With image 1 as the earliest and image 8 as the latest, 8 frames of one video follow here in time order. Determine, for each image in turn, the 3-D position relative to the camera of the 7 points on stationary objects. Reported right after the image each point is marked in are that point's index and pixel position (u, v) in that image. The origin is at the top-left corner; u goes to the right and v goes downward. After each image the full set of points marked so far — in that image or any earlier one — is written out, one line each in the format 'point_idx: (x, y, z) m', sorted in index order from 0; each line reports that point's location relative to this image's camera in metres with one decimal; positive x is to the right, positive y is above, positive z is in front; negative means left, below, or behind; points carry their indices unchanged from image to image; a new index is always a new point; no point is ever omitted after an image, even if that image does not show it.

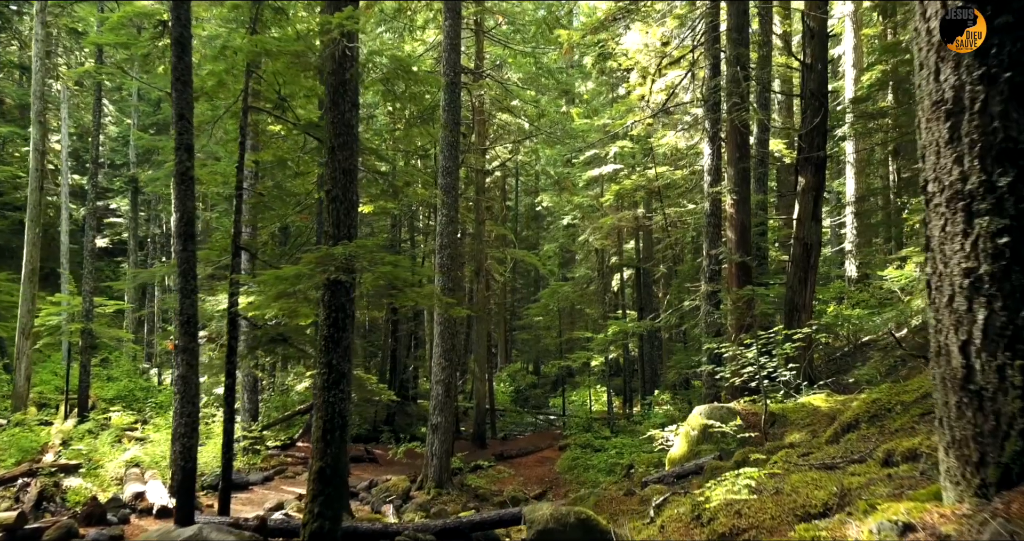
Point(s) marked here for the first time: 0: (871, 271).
0: (+8.0, 0.0, +16.0) m
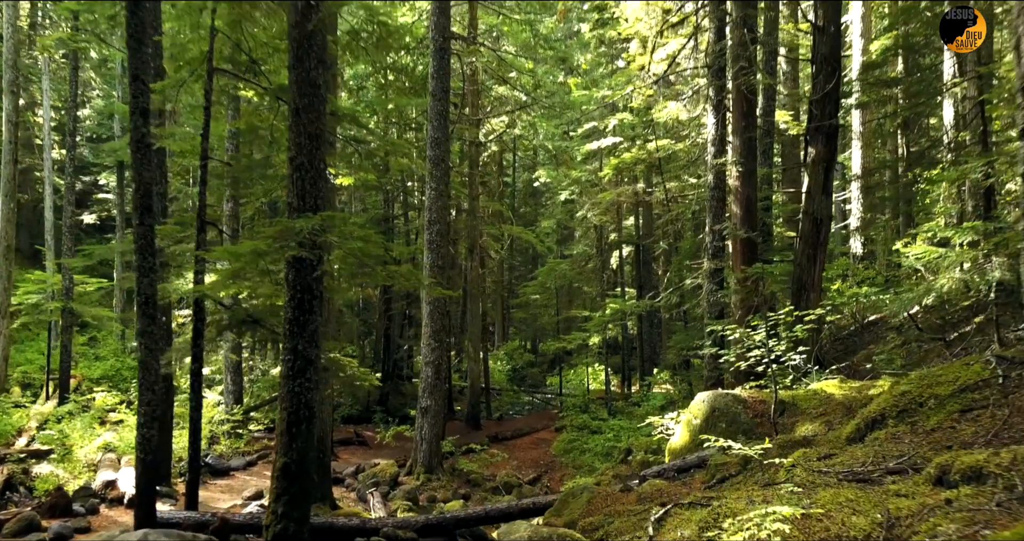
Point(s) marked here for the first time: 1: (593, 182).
0: (+7.9, +0.5, +15.5) m
1: (+2.2, +2.4, +19.6) m
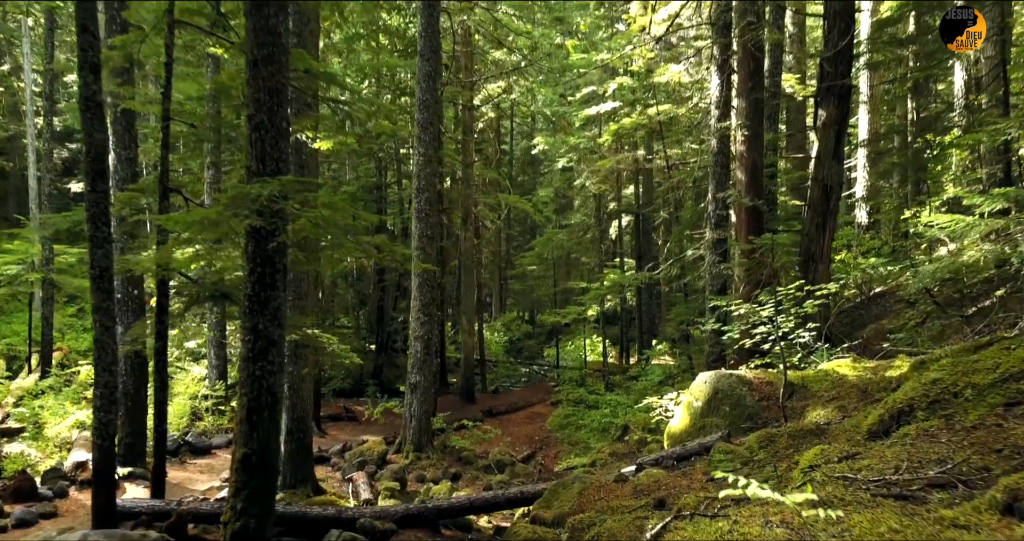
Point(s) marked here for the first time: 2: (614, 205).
0: (+7.8, +1.1, +14.9) m
1: (+2.1, +3.2, +18.9) m
2: (+2.7, +1.8, +19.5) m
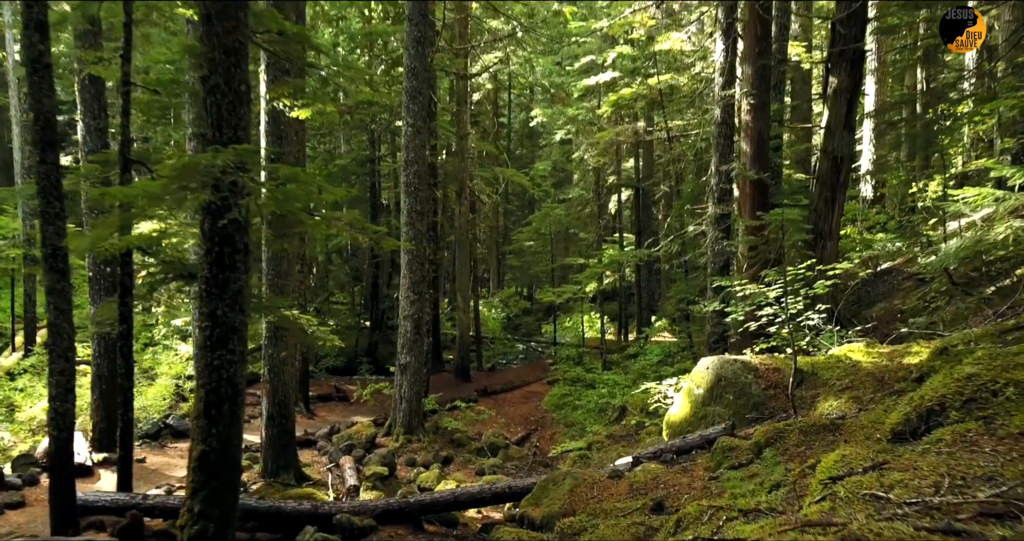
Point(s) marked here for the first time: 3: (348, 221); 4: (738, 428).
0: (+7.7, +1.6, +14.4) m
1: (+2.0, +3.8, +18.4) m
2: (+2.7, +2.4, +19.0) m
3: (-1.2, +0.4, +5.5) m
4: (+1.7, -1.1, +5.3) m
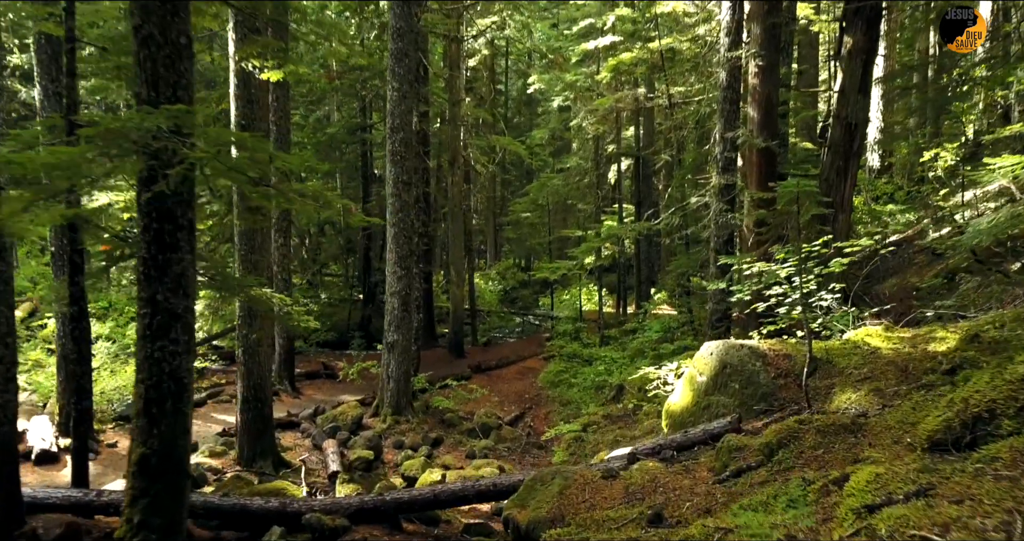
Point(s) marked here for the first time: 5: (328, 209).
0: (+7.6, +2.1, +13.8) m
1: (+1.9, +4.5, +17.7) m
2: (+2.5, +3.1, +18.4) m
3: (-1.4, +0.5, +4.9) m
4: (+1.5, -1.0, +4.8) m
5: (-1.3, +0.4, +5.2) m
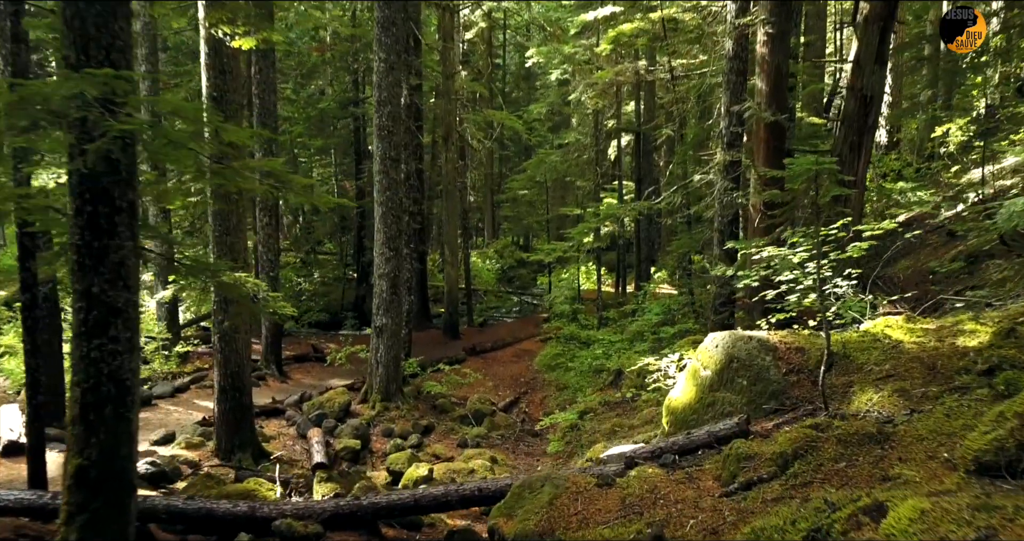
0: (+7.5, +2.5, +13.3) m
1: (+1.8, +5.0, +17.1) m
2: (+2.5, +3.7, +17.8) m
3: (-1.4, +0.6, +4.5) m
4: (+1.5, -0.9, +4.4) m
5: (-1.4, +0.5, +4.8) m
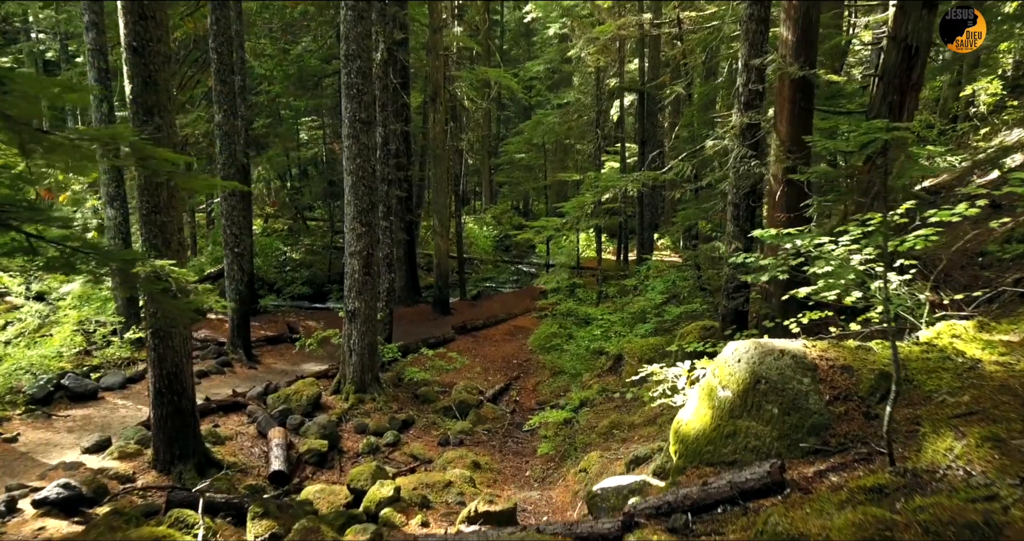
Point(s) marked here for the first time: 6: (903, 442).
0: (+7.3, +3.0, +12.1) m
1: (+1.7, +5.7, +15.7) m
2: (+2.3, +4.4, +16.6) m
3: (-1.6, +0.6, +3.4) m
4: (+1.3, -0.9, +3.4) m
5: (-1.6, +0.5, +3.7) m
6: (+1.7, -0.7, +3.1) m
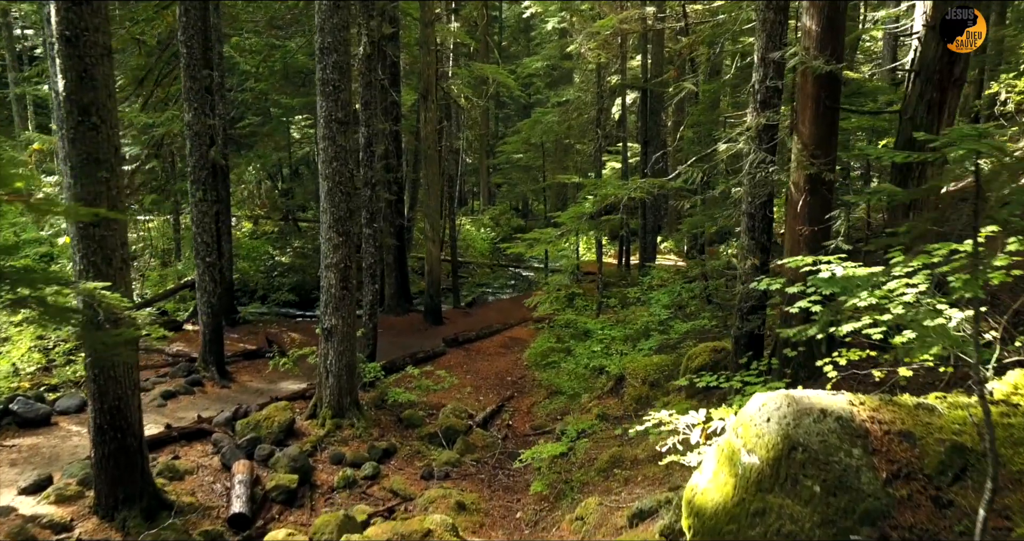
0: (+7.3, +2.8, +11.3) m
1: (+1.6, +5.5, +15.0) m
2: (+2.3, +4.2, +15.8) m
3: (-1.7, +0.5, +2.7) m
4: (+1.2, -1.1, +2.7) m
5: (-1.7, +0.4, +3.0) m
6: (+1.6, -0.9, +2.4) m
